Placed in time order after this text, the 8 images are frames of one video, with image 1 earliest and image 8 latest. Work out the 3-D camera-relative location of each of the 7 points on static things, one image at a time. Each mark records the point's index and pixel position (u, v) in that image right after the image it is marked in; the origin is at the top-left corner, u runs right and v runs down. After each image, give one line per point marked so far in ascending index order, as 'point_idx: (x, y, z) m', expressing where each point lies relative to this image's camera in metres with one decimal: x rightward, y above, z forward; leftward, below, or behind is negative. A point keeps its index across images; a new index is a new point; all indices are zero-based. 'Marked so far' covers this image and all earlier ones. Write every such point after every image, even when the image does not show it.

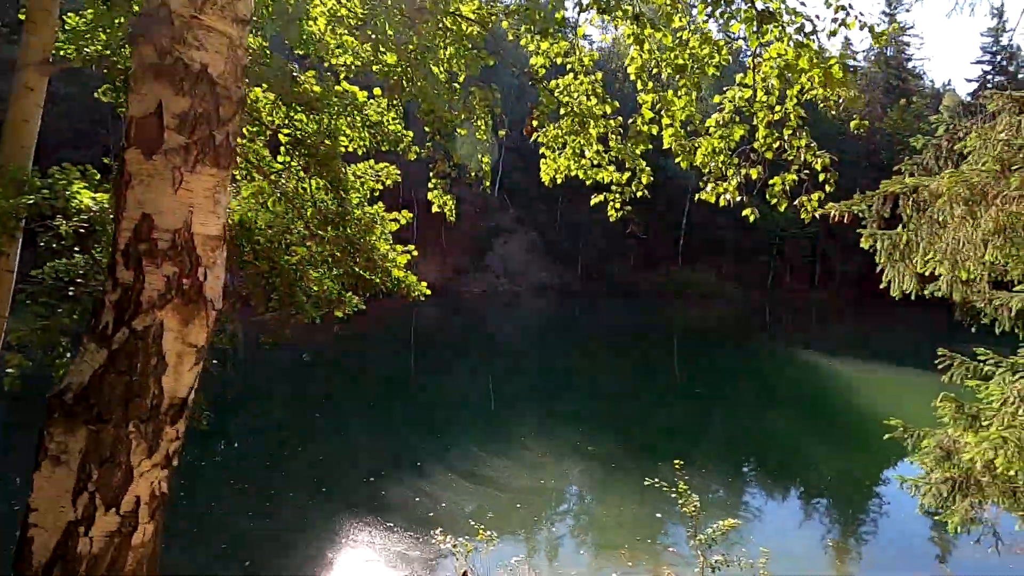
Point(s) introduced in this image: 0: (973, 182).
0: (+3.7, +0.9, +4.3) m
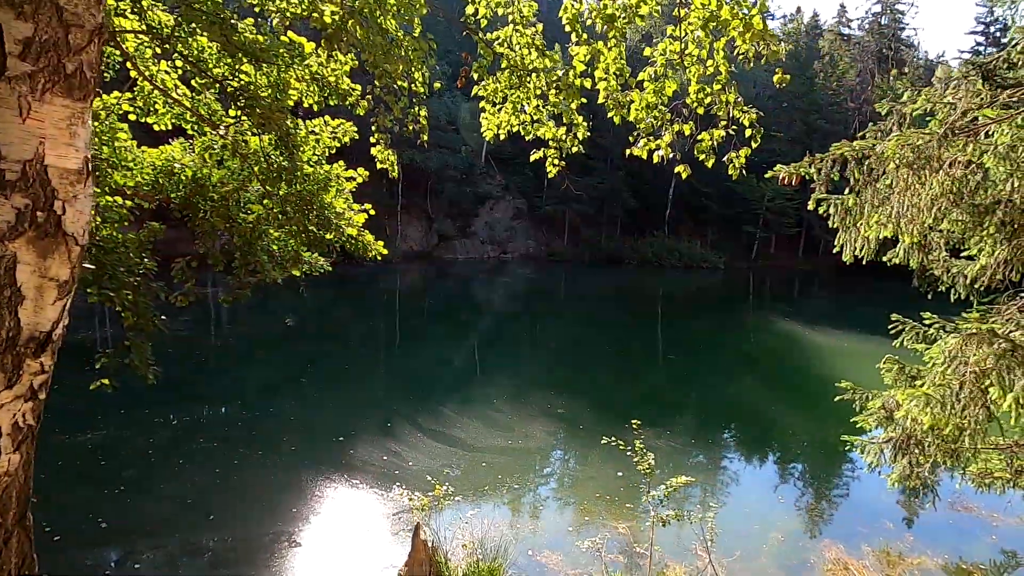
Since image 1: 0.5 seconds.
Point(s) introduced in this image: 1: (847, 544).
0: (+3.3, +1.2, +4.3) m
1: (+4.3, -3.3, +6.9) m
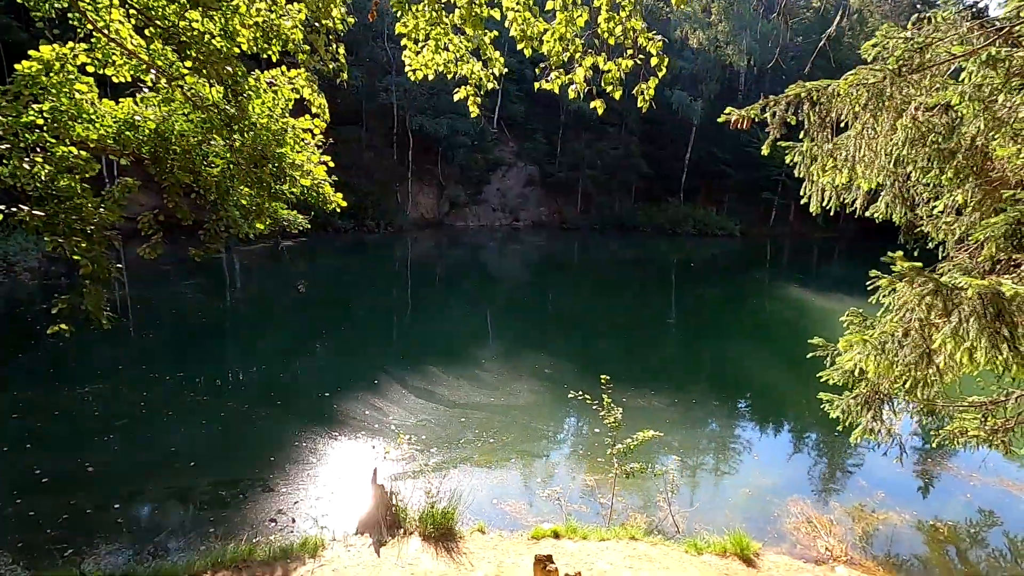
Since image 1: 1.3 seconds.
0: (+2.8, +1.6, +4.1) m
1: (+3.9, -2.8, +6.9) m
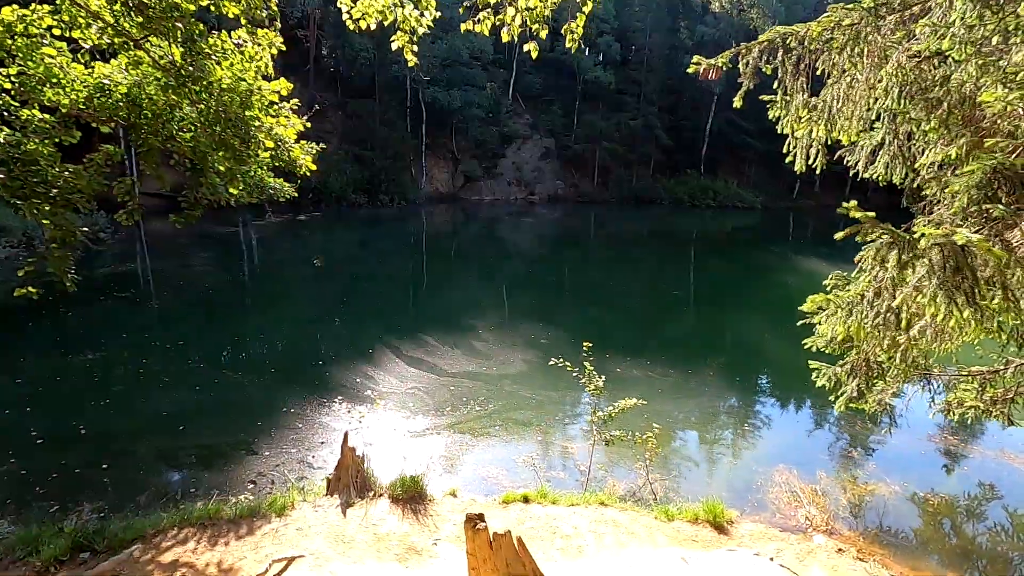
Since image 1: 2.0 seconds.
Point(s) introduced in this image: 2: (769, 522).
0: (+2.5, +1.9, +3.9) m
1: (+3.7, -2.3, +6.8) m
2: (+2.5, -2.3, +5.3) m
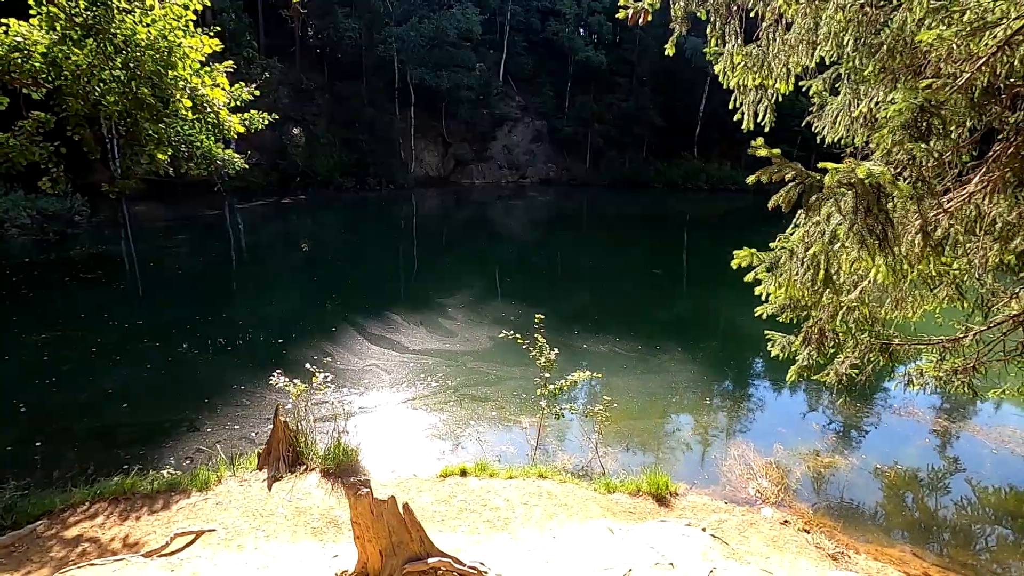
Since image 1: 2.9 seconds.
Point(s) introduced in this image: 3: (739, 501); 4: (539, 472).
0: (+1.9, +2.2, +3.6) m
1: (+3.1, -2.0, +6.6) m
2: (+2.0, -2.0, +5.2) m
3: (+2.2, -2.0, +5.1) m
4: (+0.3, -1.7, +4.9) m
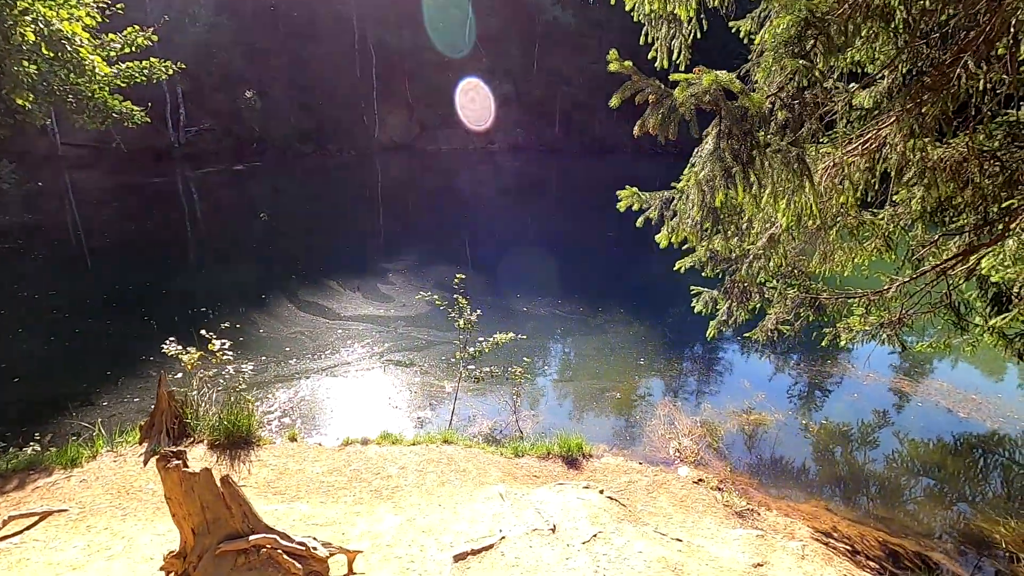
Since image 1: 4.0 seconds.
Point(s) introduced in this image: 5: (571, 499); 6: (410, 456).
0: (+1.1, +2.5, +3.2) m
1: (+2.2, -1.4, +6.5) m
2: (+1.2, -1.6, +5.0) m
3: (+1.3, -1.6, +5.0) m
4: (-0.6, -1.3, +4.7) m
5: (+0.4, -1.4, +3.6) m
6: (-0.8, -1.3, +4.3) m
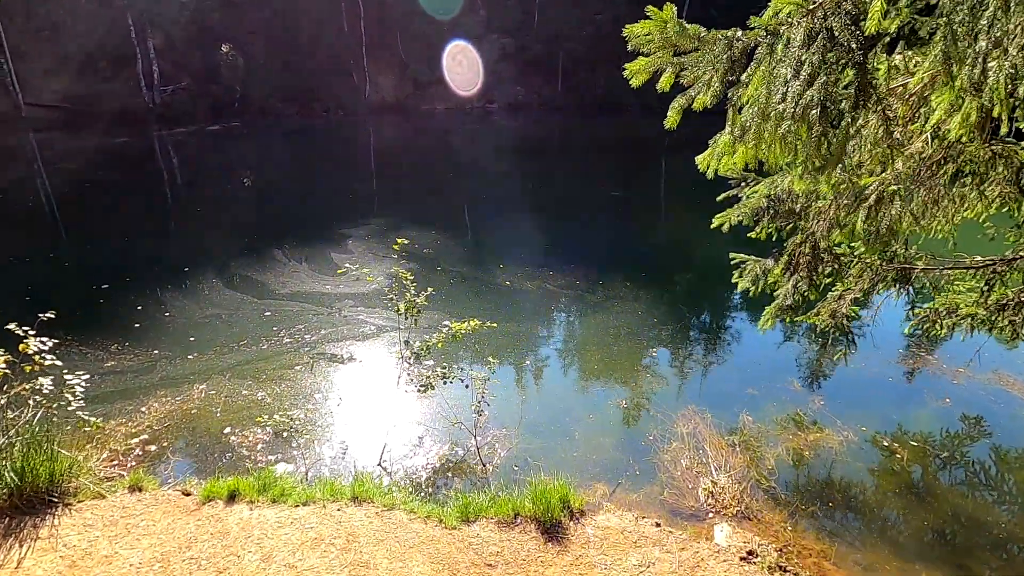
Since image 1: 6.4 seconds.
0: (+0.7, +2.6, +1.4) m
1: (+2.0, -1.1, +4.9) m
2: (+0.9, -1.4, +3.4) m
3: (+1.1, -1.4, +3.4) m
4: (-0.9, -1.2, +3.1) m
5: (+0.1, -1.3, +2.0) m
6: (-1.1, -1.2, +2.7) m
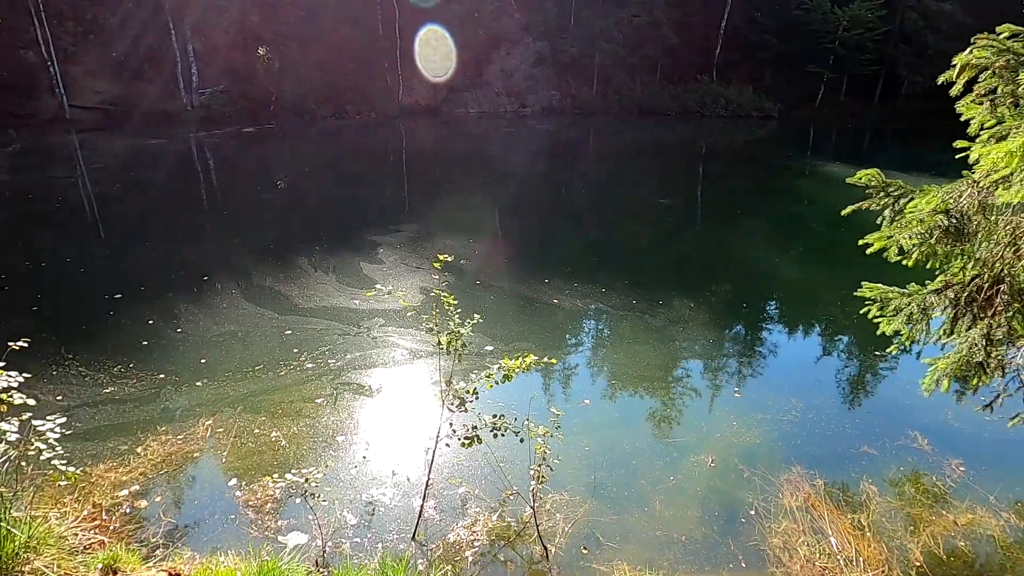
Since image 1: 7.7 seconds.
0: (+1.1, +2.4, +0.6) m
1: (+2.4, -1.4, +4.0) m
2: (+1.2, -1.6, +2.6) m
3: (+1.4, -1.6, +2.5) m
4: (-0.5, -1.3, +2.3) m
5: (+0.4, -1.5, +1.2) m
6: (-0.8, -1.4, +1.9) m
